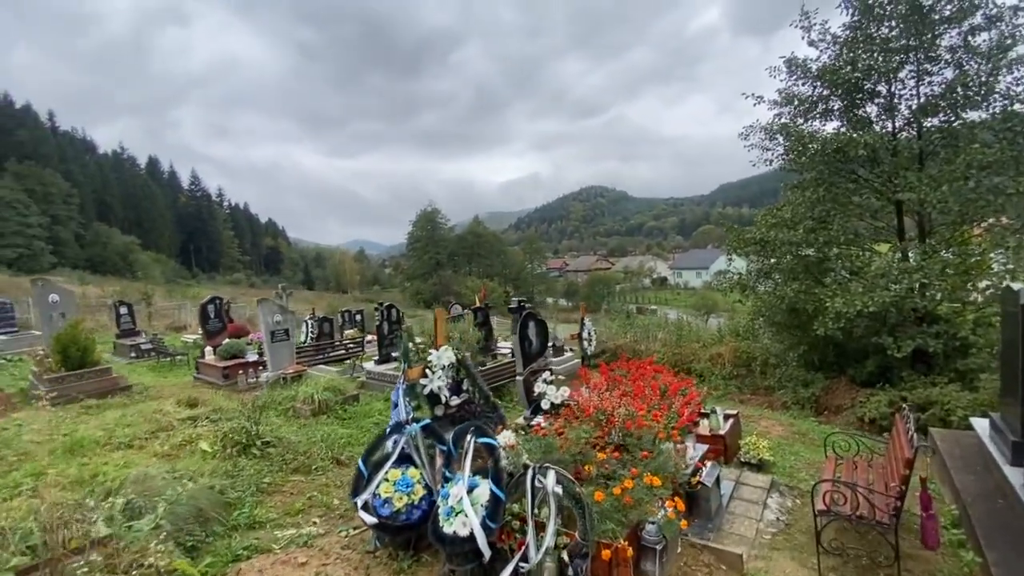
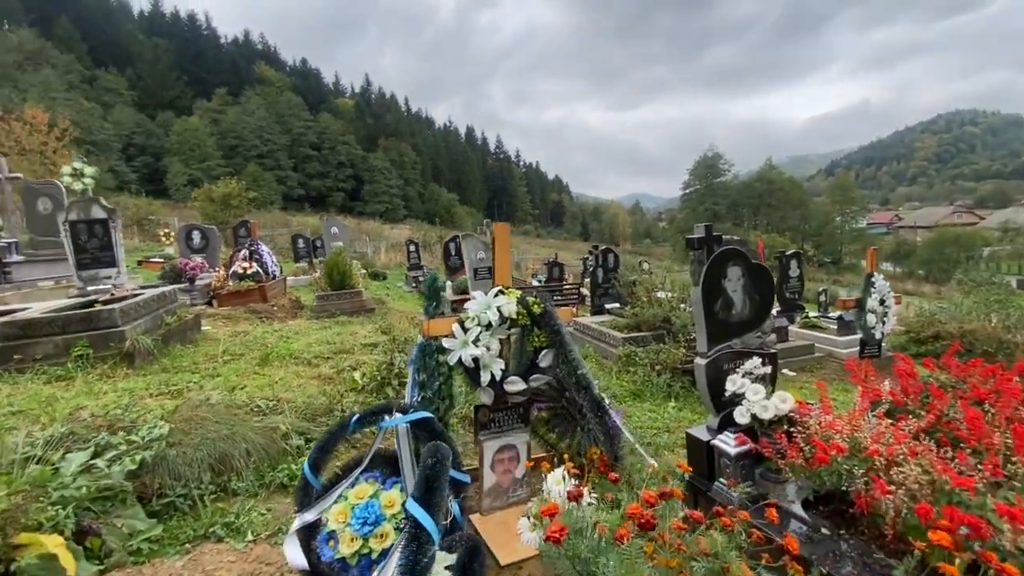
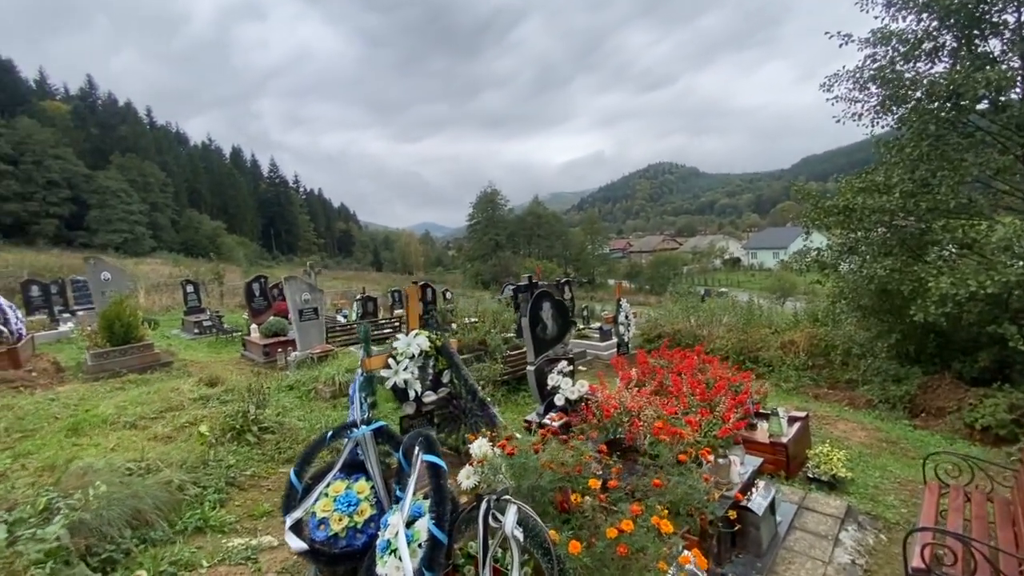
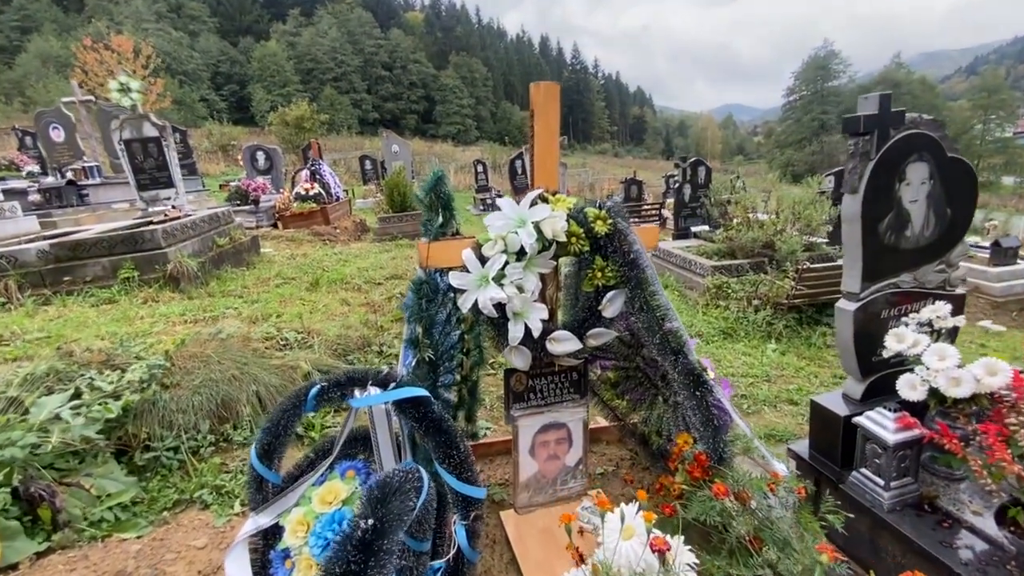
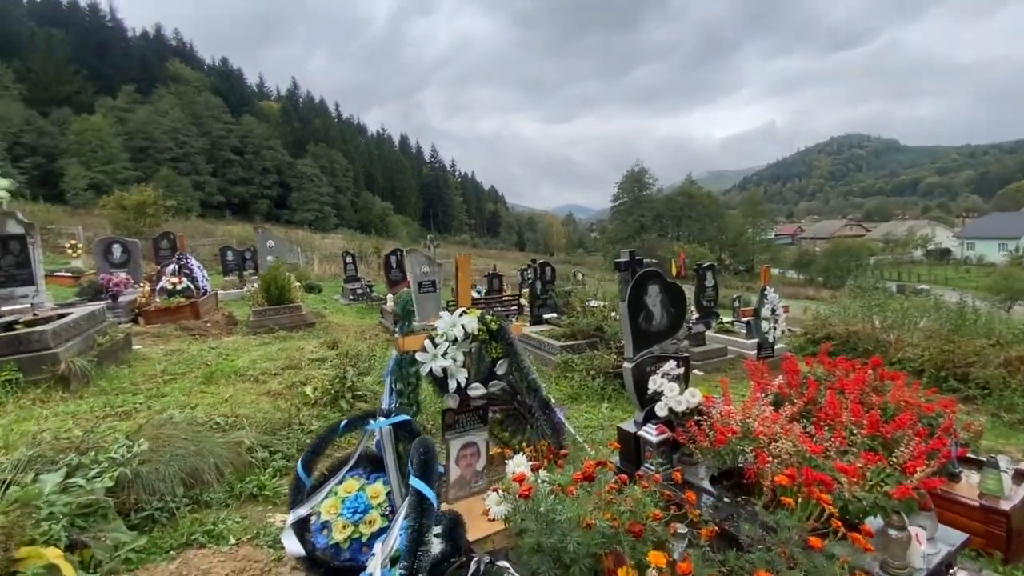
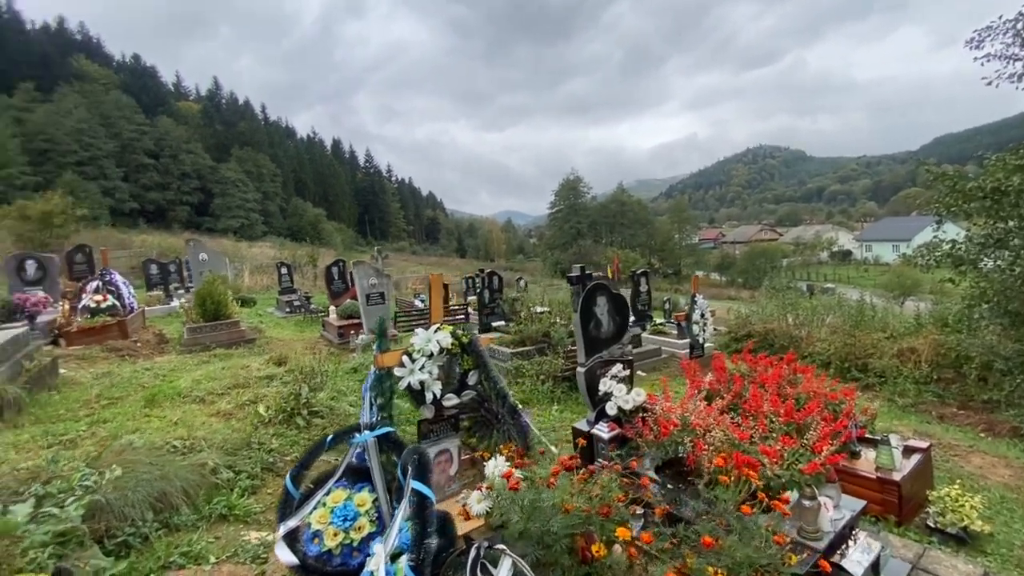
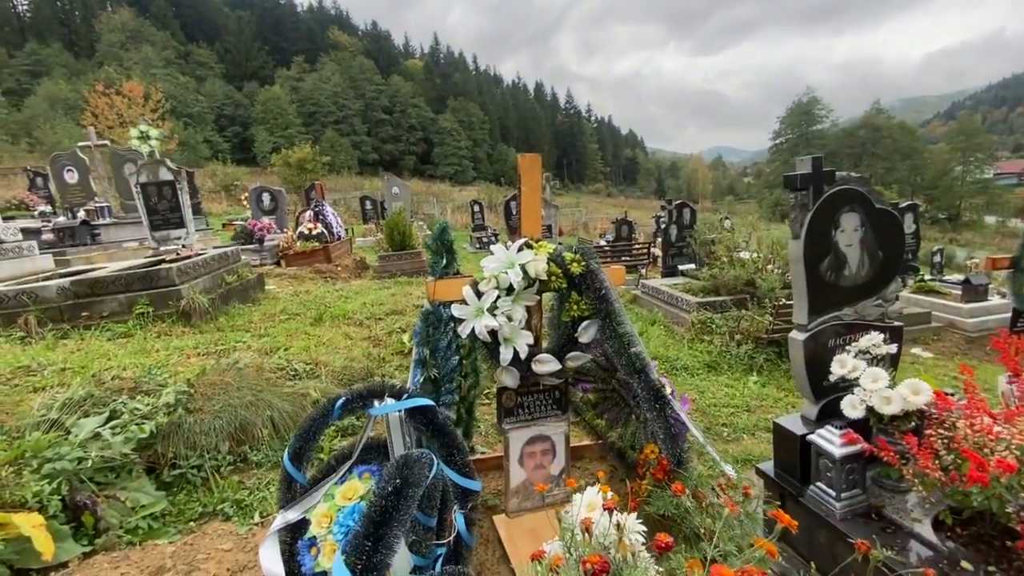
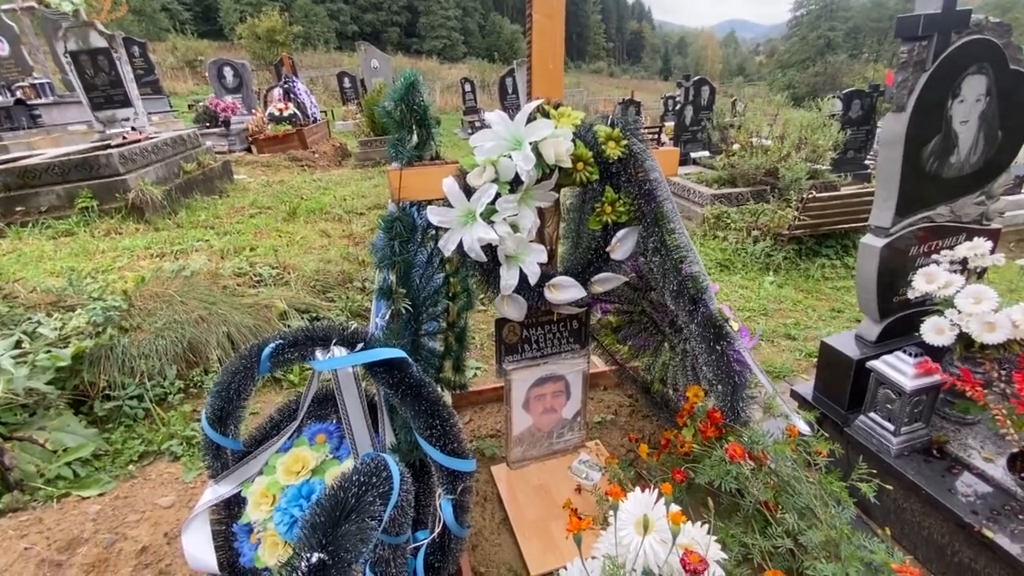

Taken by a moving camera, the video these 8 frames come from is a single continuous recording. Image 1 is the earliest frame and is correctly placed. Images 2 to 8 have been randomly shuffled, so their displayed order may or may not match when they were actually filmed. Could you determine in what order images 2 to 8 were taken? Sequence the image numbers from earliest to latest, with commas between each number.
3, 6, 5, 2, 7, 4, 8
